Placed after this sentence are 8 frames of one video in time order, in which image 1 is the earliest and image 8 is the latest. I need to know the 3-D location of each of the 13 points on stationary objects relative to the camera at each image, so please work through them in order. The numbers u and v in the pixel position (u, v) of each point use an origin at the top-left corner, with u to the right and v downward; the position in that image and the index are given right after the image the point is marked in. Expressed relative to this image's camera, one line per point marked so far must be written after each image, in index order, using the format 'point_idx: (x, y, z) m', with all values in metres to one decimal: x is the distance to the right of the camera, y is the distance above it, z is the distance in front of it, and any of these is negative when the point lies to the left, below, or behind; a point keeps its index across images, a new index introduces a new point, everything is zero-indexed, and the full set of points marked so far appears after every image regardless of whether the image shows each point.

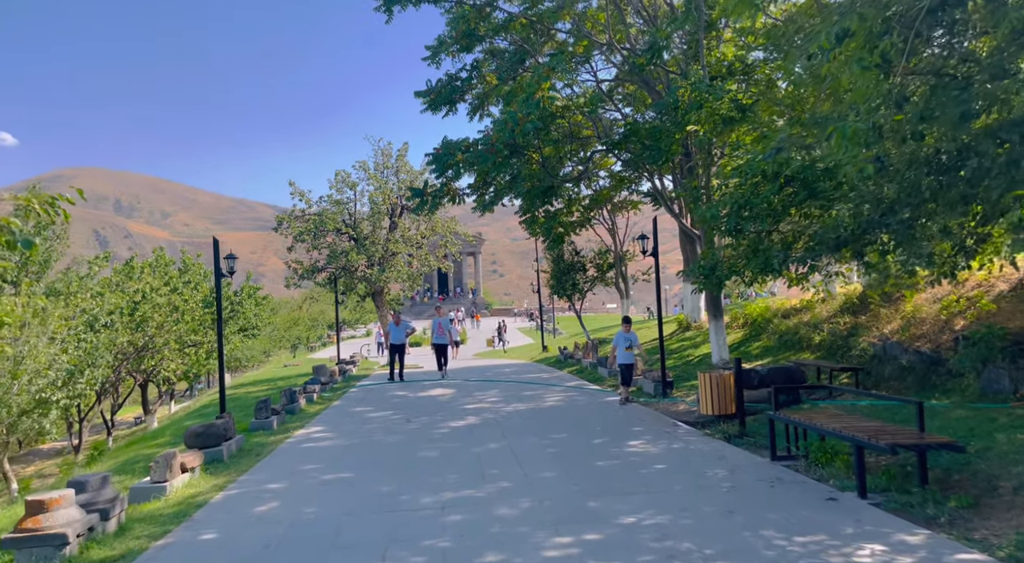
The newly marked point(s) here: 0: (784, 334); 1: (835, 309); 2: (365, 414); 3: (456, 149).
0: (+5.5, -1.1, +15.6) m
1: (+6.3, -0.6, +15.2) m
2: (-2.6, -2.3, +13.6) m
3: (-1.1, +2.5, +14.3) m
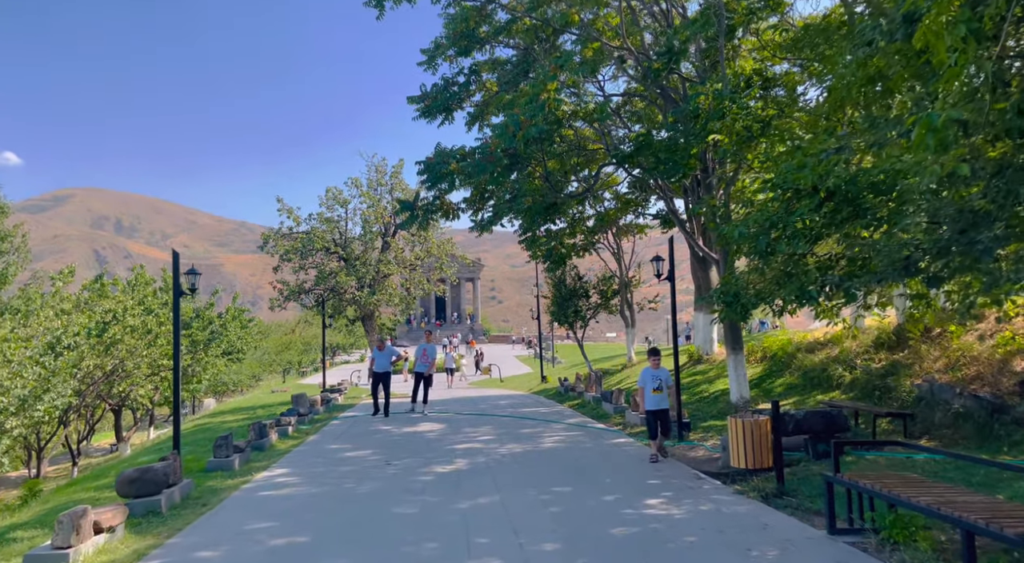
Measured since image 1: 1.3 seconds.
0: (+5.4, -1.7, +14.1) m
1: (+6.2, -1.2, +13.8) m
2: (-2.6, -2.7, +12.0) m
3: (-1.1, +2.1, +12.9) m
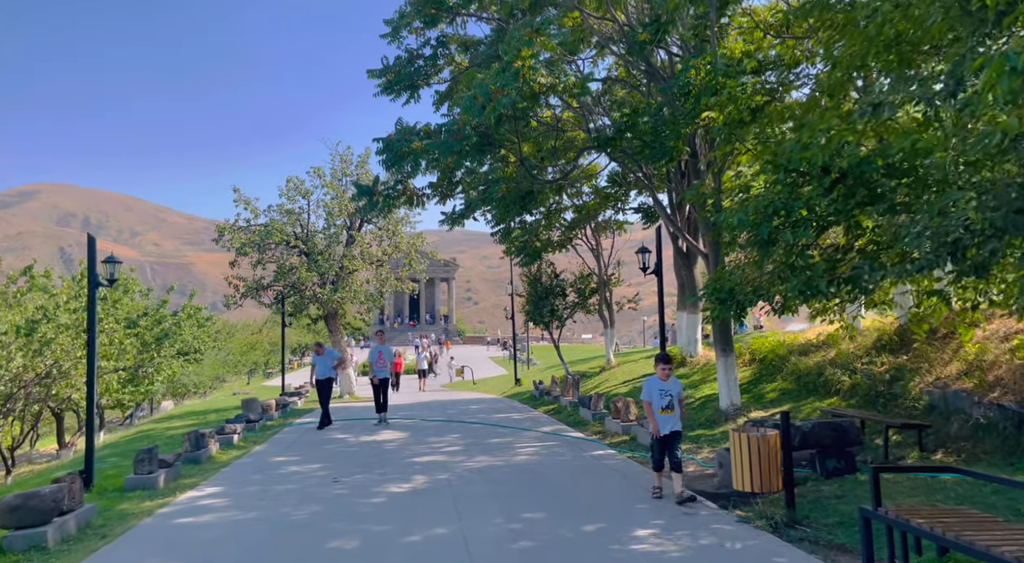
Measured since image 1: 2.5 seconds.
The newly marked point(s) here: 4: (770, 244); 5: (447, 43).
0: (+4.9, -1.6, +13.0) m
1: (+5.7, -1.1, +12.7) m
2: (-3.1, -2.6, +10.7) m
3: (-1.5, +2.2, +11.6) m
4: (+3.0, +0.5, +9.0) m
5: (-1.1, +4.2, +13.6) m
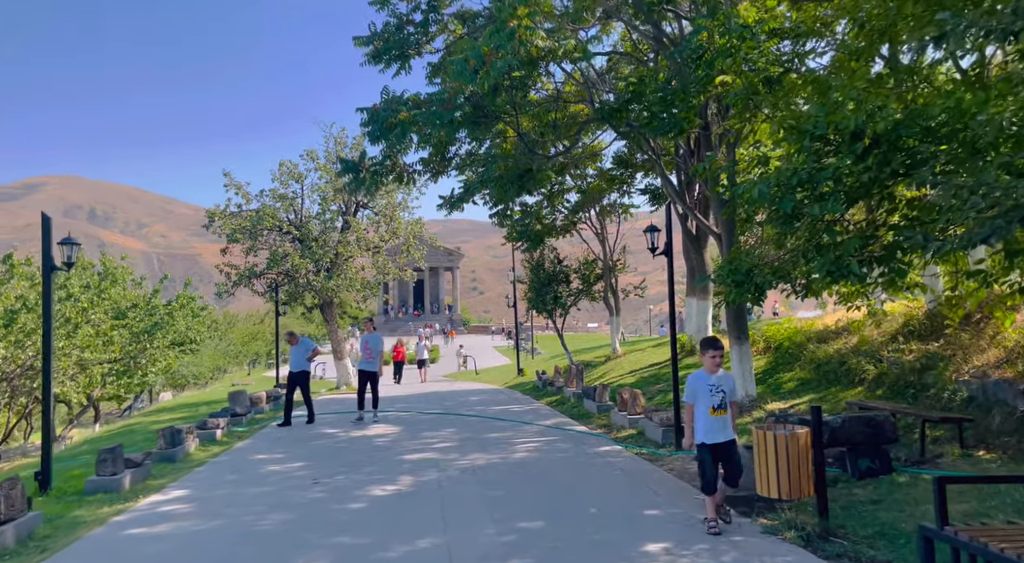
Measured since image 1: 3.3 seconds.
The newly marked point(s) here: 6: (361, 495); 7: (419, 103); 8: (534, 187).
0: (+4.9, -1.3, +12.1) m
1: (+5.7, -0.8, +11.8) m
2: (-3.1, -2.3, +9.9) m
3: (-1.6, +2.4, +10.7) m
4: (+3.0, +0.7, +8.1) m
5: (-1.2, +4.5, +12.7) m
6: (-1.5, -2.1, +7.8) m
7: (-1.3, +2.4, +10.5) m
8: (+0.4, +1.7, +13.9) m
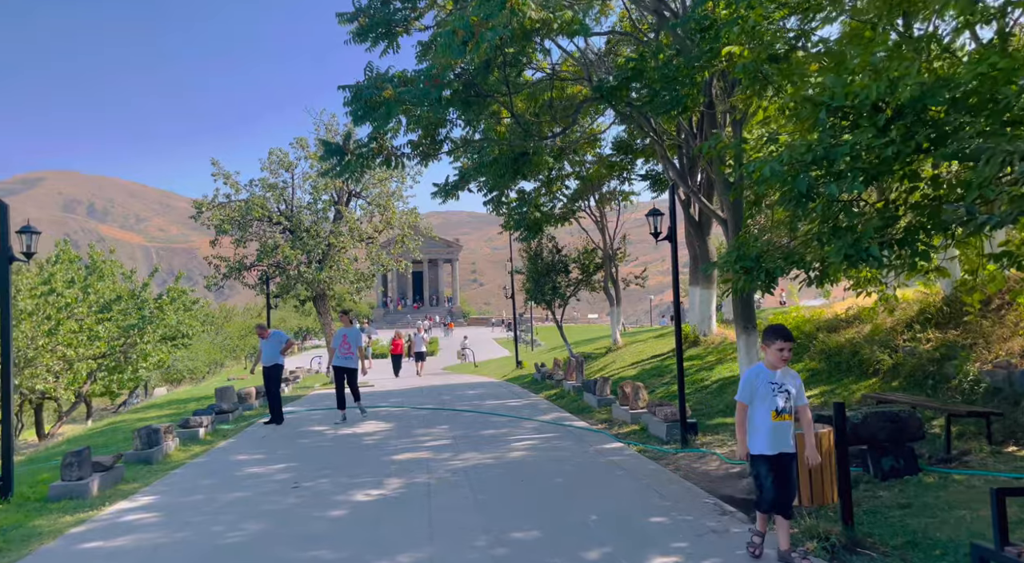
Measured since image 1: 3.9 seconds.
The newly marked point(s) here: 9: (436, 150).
0: (+4.8, -1.1, +11.6) m
1: (+5.6, -0.6, +11.2) m
2: (-3.2, -2.2, +9.3) m
3: (-1.7, +2.6, +10.1) m
4: (+2.9, +0.8, +7.5) m
5: (-1.3, +4.6, +12.1) m
6: (-1.6, -2.0, +7.2) m
7: (-1.4, +2.6, +9.9) m
8: (+0.3, +1.9, +13.3) m
9: (-1.1, +1.9, +11.3) m
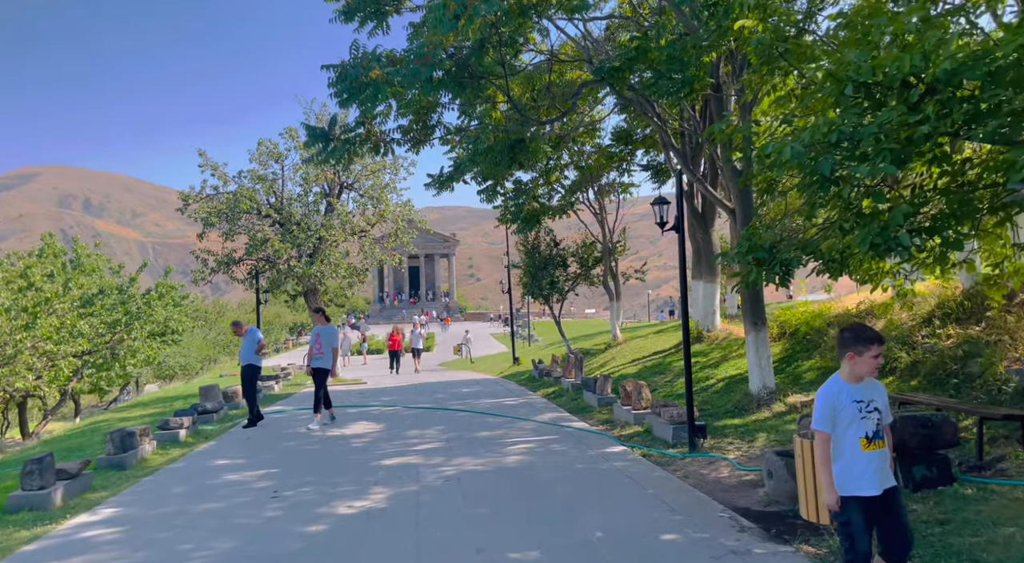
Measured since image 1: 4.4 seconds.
0: (+4.8, -1.0, +11.0) m
1: (+5.6, -0.5, +10.6) m
2: (-3.2, -2.2, +8.7) m
3: (-1.7, +2.7, +9.4) m
4: (+2.9, +0.9, +6.9) m
5: (-1.4, +4.7, +11.4) m
6: (-1.6, -2.0, +6.6) m
7: (-1.4, +2.6, +9.3) m
8: (+0.2, +2.0, +12.7) m
9: (-1.2, +2.0, +10.7) m
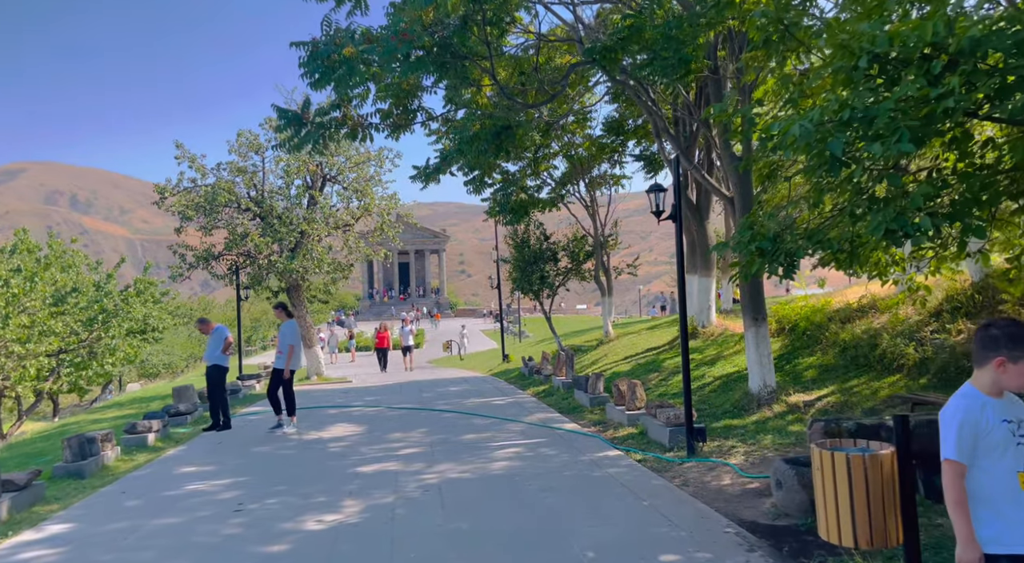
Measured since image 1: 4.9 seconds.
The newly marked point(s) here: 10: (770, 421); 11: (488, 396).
0: (+4.6, -0.9, +10.5) m
1: (+5.4, -0.4, +10.1) m
2: (-3.4, -2.1, +8.1) m
3: (-1.9, +2.7, +8.8) m
4: (+2.7, +1.0, +6.4) m
5: (-1.6, +4.8, +10.8) m
6: (-1.7, -1.9, +6.0) m
7: (-1.6, +2.7, +8.7) m
8: (0.0, +2.1, +12.1) m
9: (-1.4, +2.1, +10.1) m
10: (+3.0, -1.6, +8.9) m
11: (-0.5, -2.2, +14.9) m
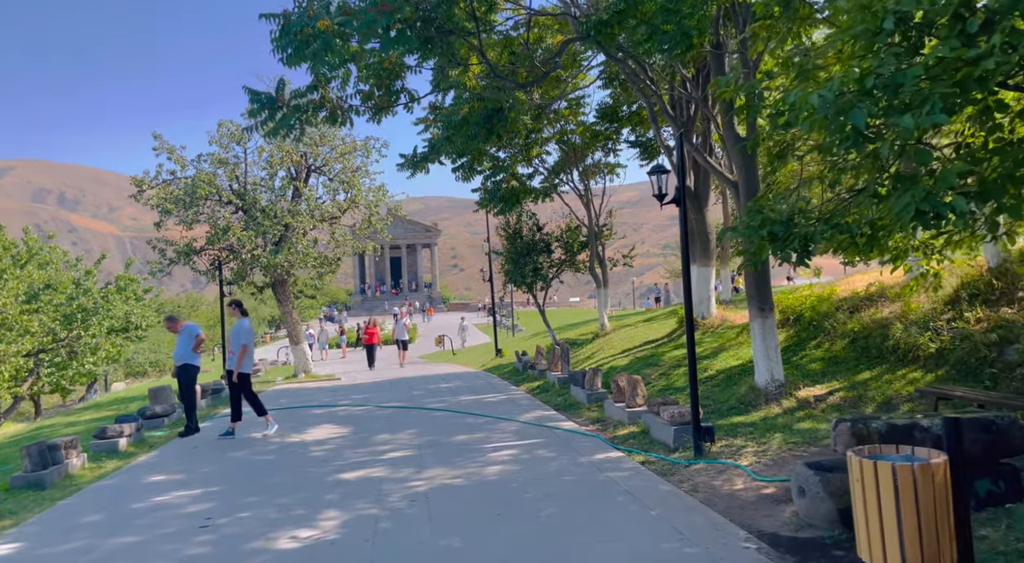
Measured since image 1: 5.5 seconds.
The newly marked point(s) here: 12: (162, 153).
0: (+4.5, -0.8, +9.9) m
1: (+5.3, -0.3, +9.6) m
2: (-3.4, -2.0, +7.5) m
3: (-2.0, +2.8, +8.2) m
4: (+2.7, +1.1, +5.8) m
5: (-1.7, +4.9, +10.2) m
6: (-1.8, -1.9, +5.4) m
7: (-1.7, +2.8, +8.0) m
8: (-0.1, +2.2, +11.5) m
9: (-1.5, +2.2, +9.5) m
10: (+2.9, -1.5, +8.4) m
11: (-0.6, -2.1, +14.3) m
12: (-8.7, +3.2, +19.4) m
